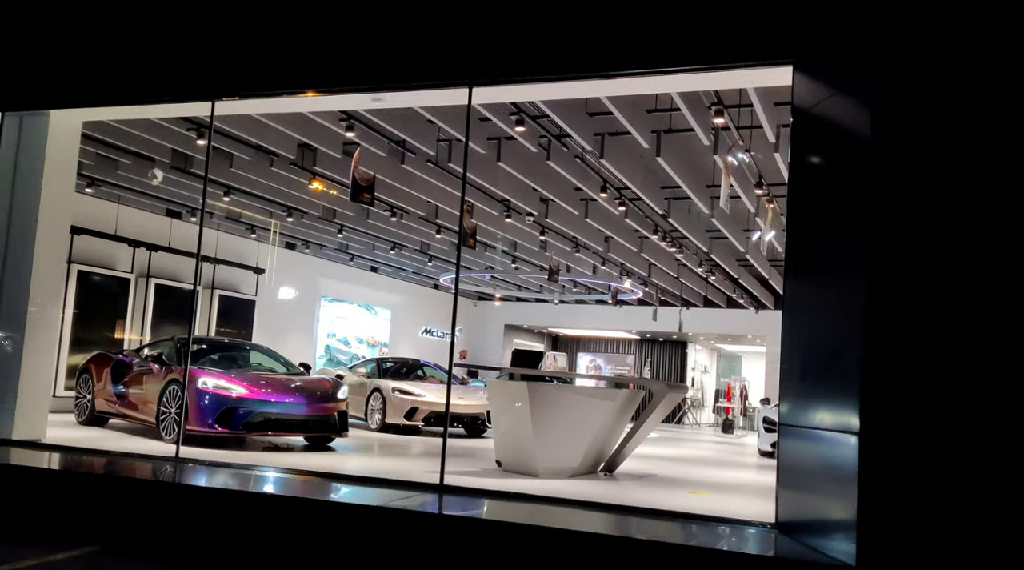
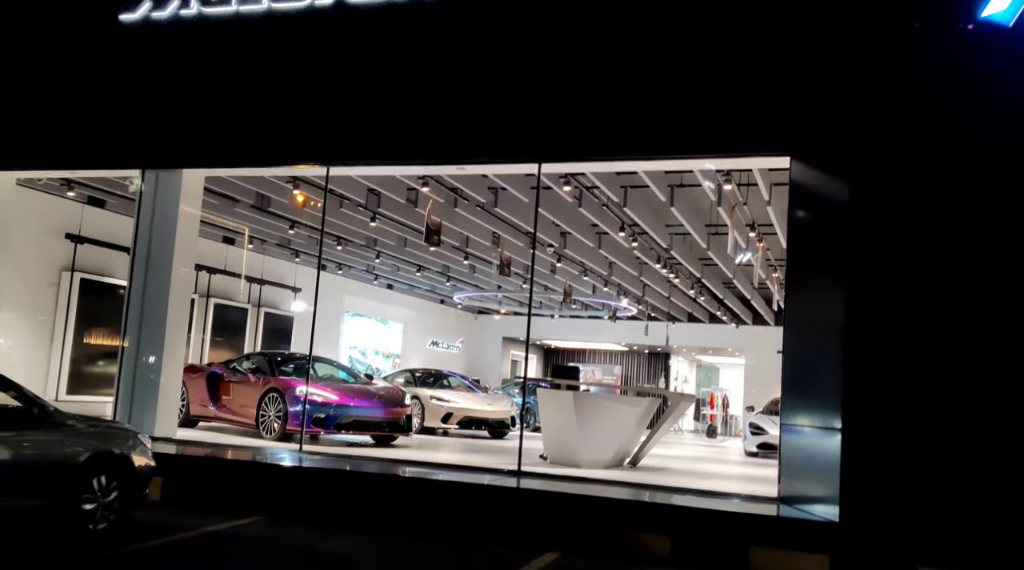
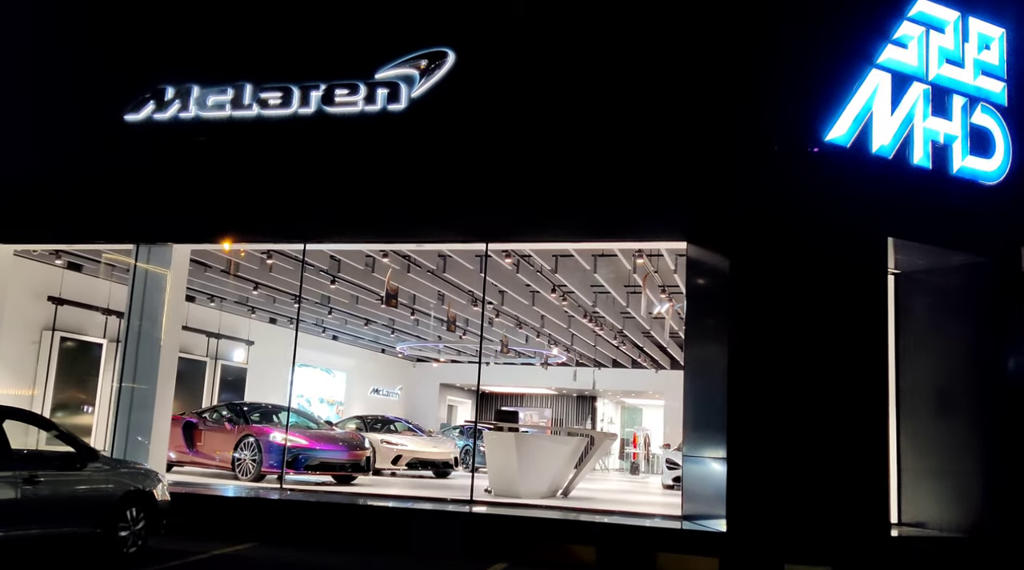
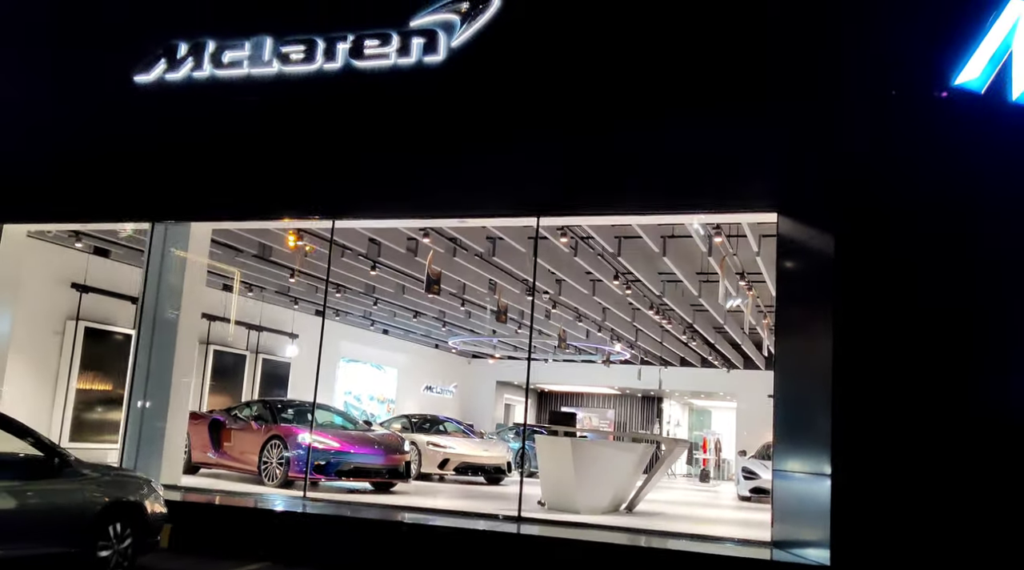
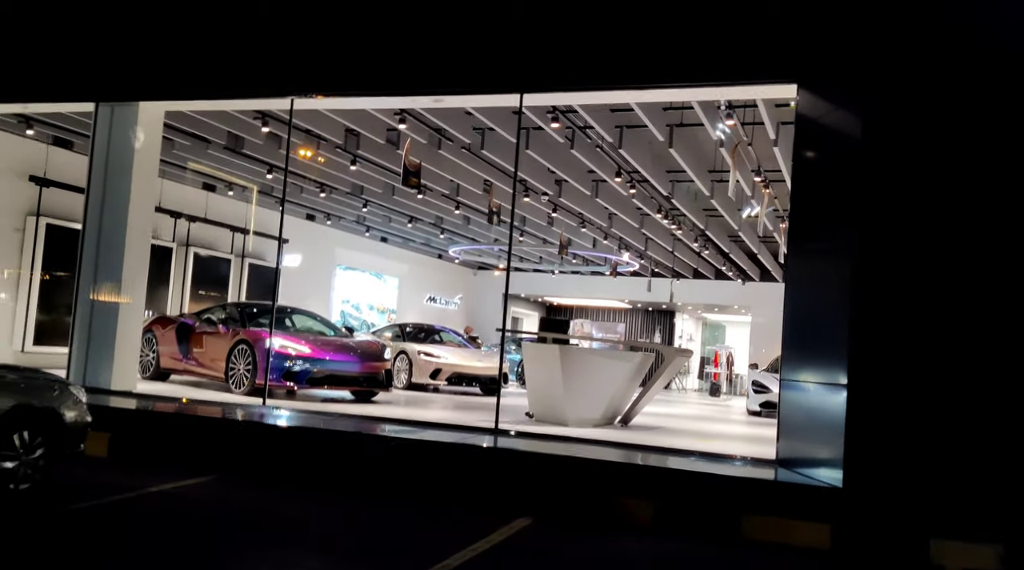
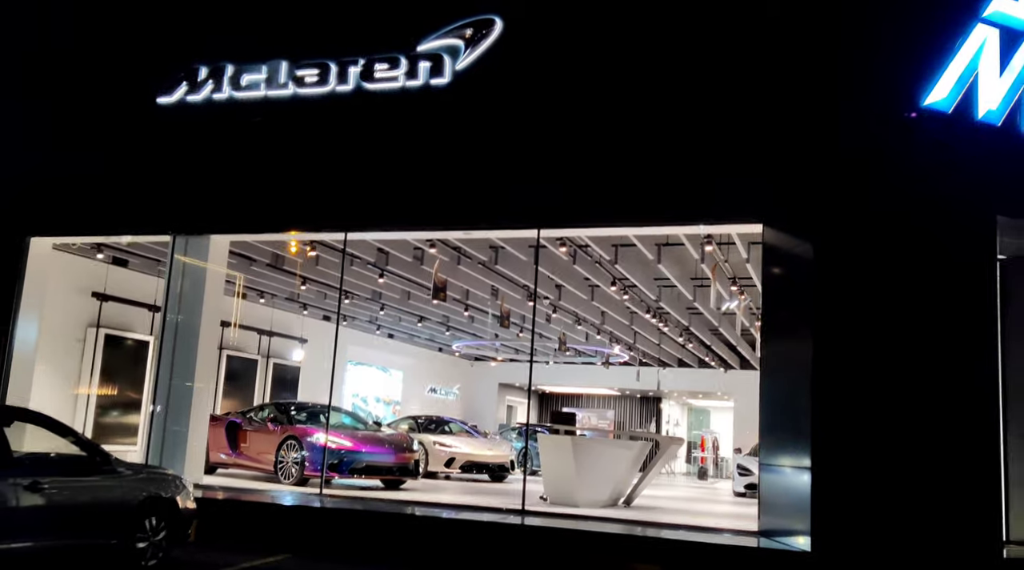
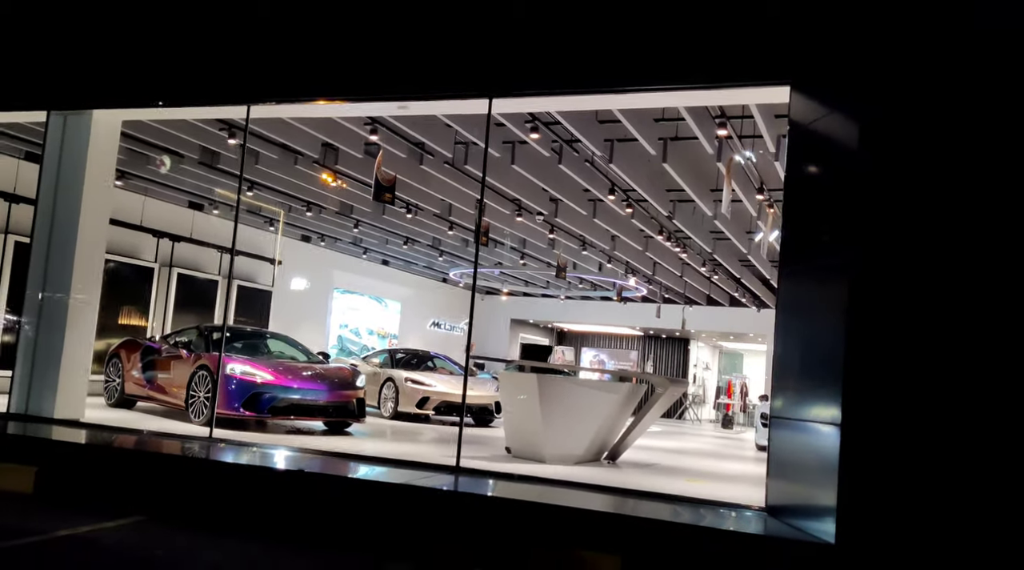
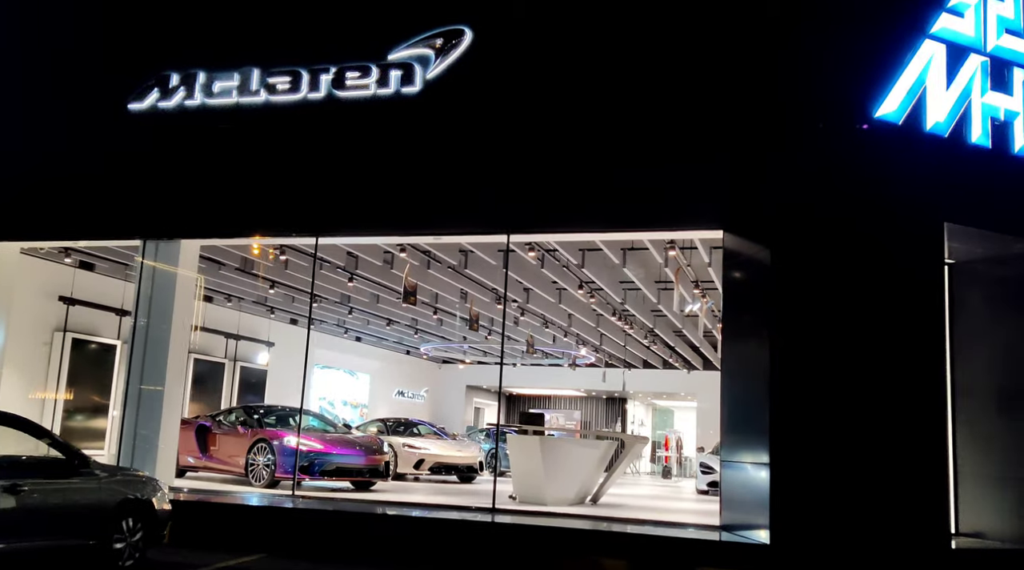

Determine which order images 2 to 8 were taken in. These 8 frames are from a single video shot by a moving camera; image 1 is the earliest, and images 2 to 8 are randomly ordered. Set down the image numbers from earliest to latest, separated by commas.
7, 5, 2, 4, 6, 8, 3
